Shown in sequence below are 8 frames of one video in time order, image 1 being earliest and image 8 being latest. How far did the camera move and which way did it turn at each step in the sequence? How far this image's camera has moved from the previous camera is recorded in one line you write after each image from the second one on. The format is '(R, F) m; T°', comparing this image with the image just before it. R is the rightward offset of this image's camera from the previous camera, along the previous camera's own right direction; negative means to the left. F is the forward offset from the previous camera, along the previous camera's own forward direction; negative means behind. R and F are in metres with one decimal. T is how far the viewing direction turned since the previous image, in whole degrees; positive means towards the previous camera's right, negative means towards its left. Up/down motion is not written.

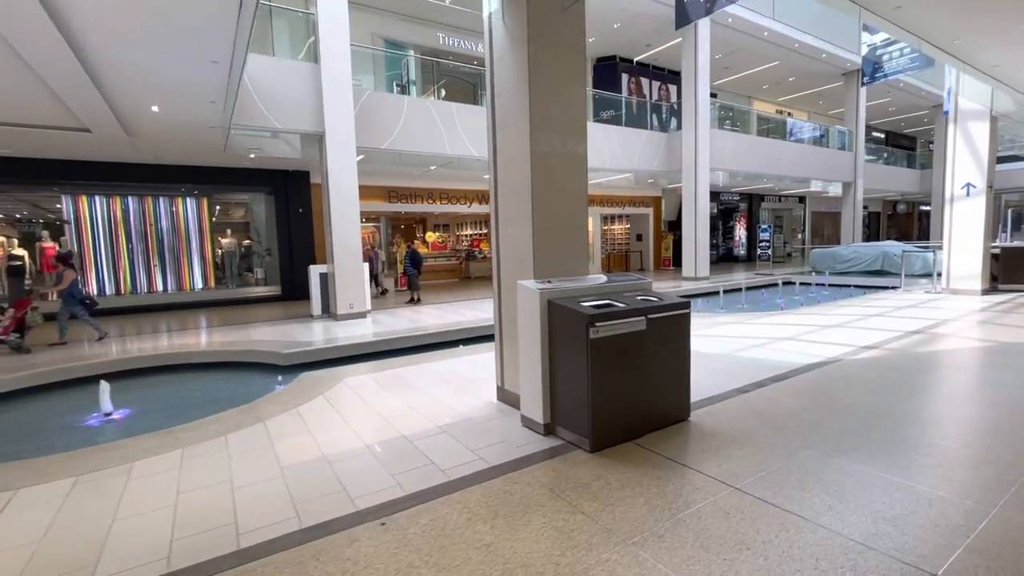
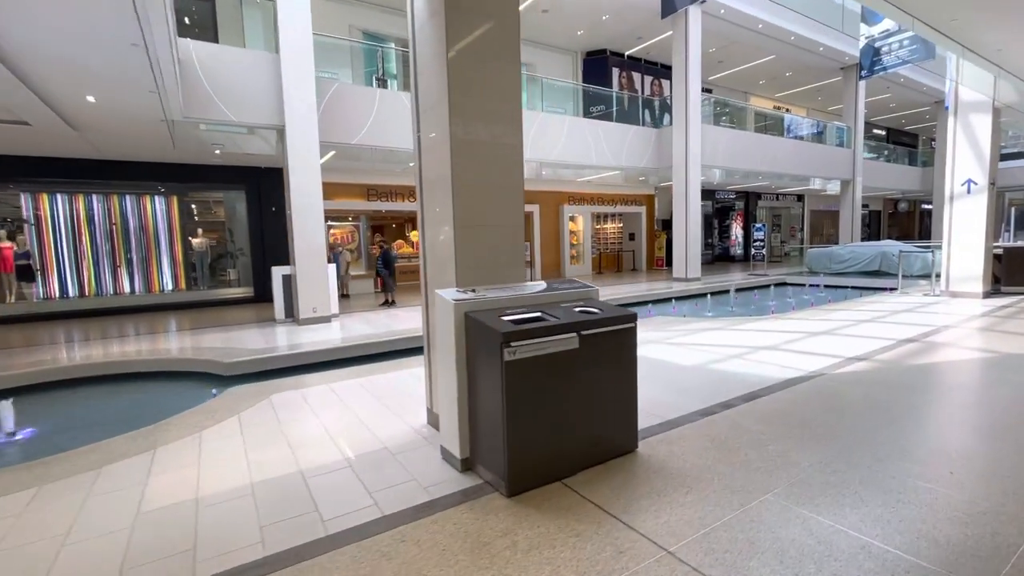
(+0.5, +0.4) m; 0°
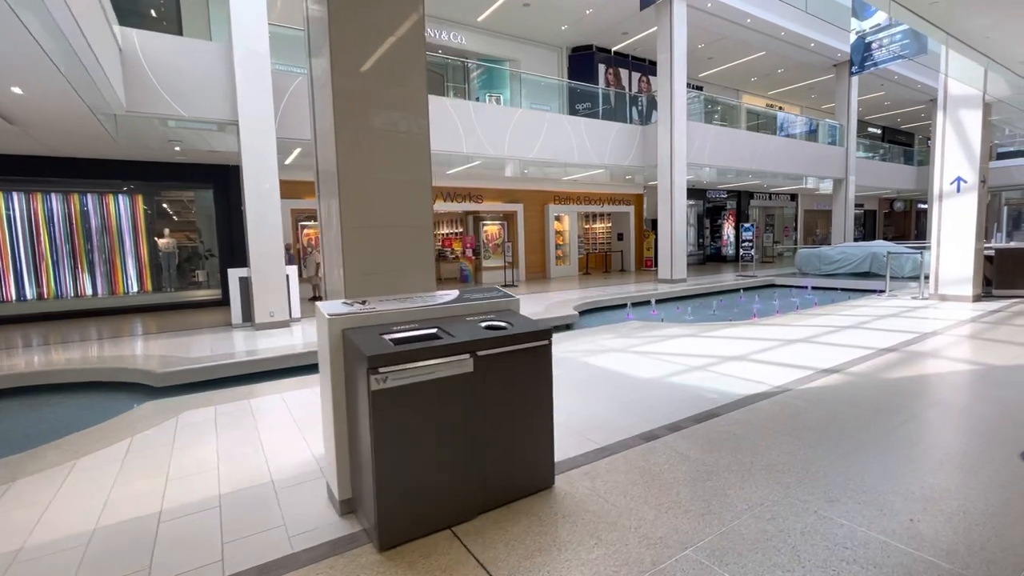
(+0.5, +0.4) m; 0°
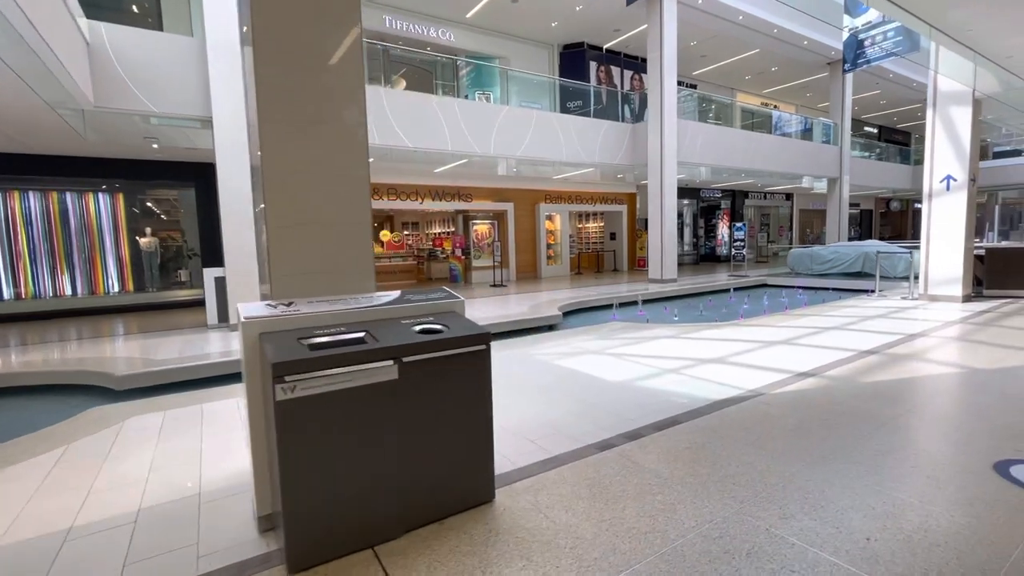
(+0.3, +0.1) m; 0°
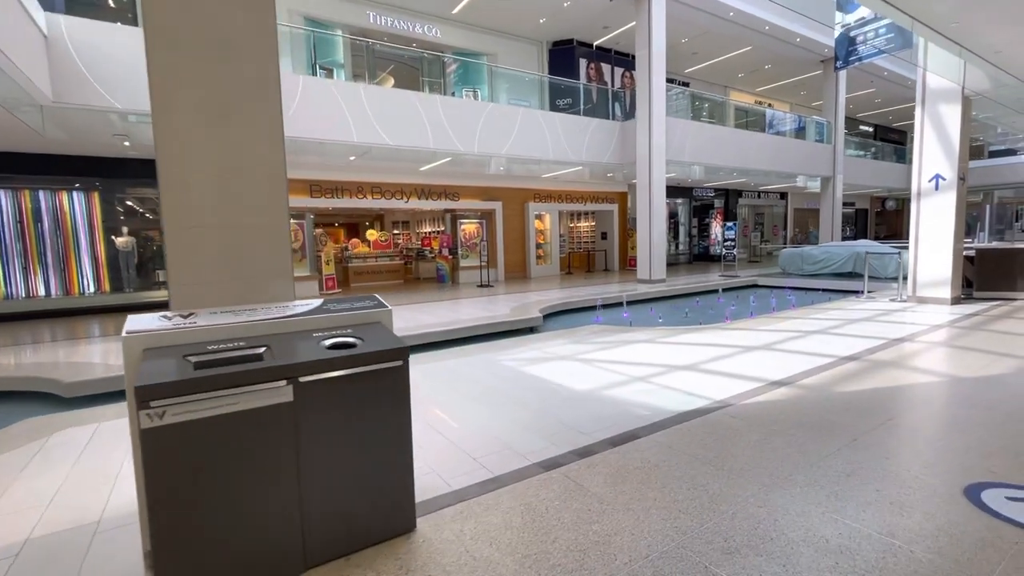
(+0.3, +0.2) m; 0°
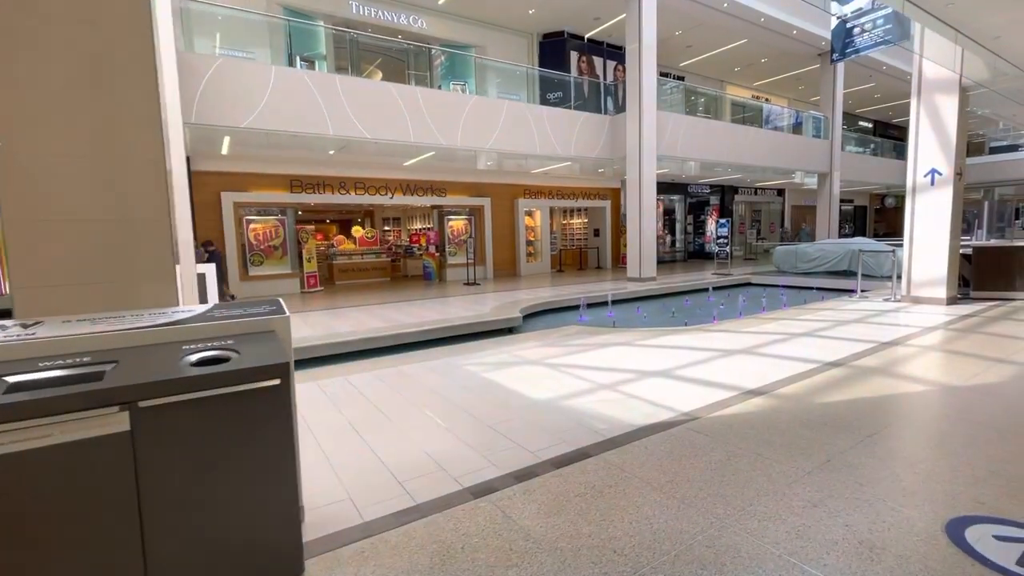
(+0.3, +0.3) m; 0°
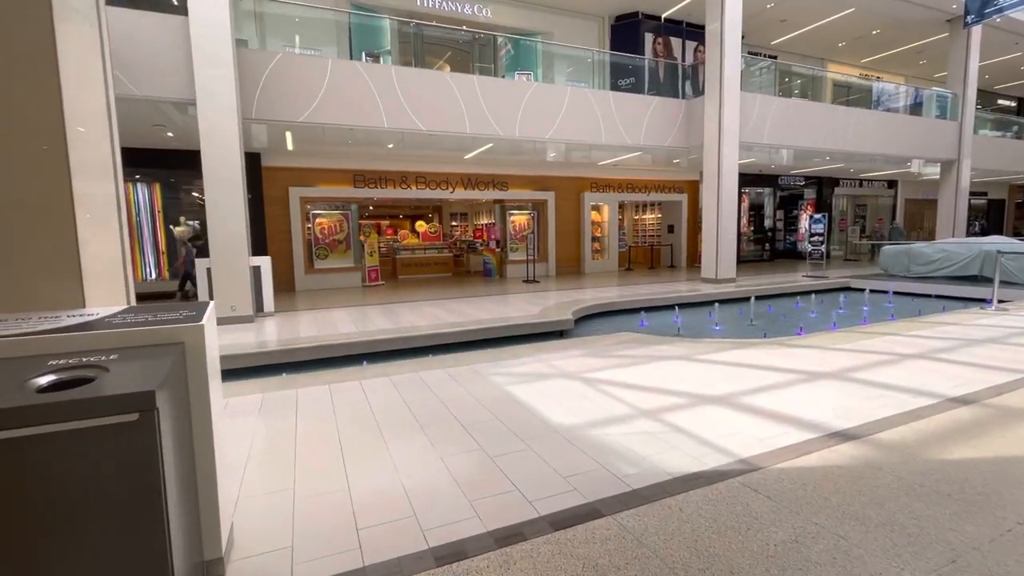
(+0.3, +0.5) m; -9°
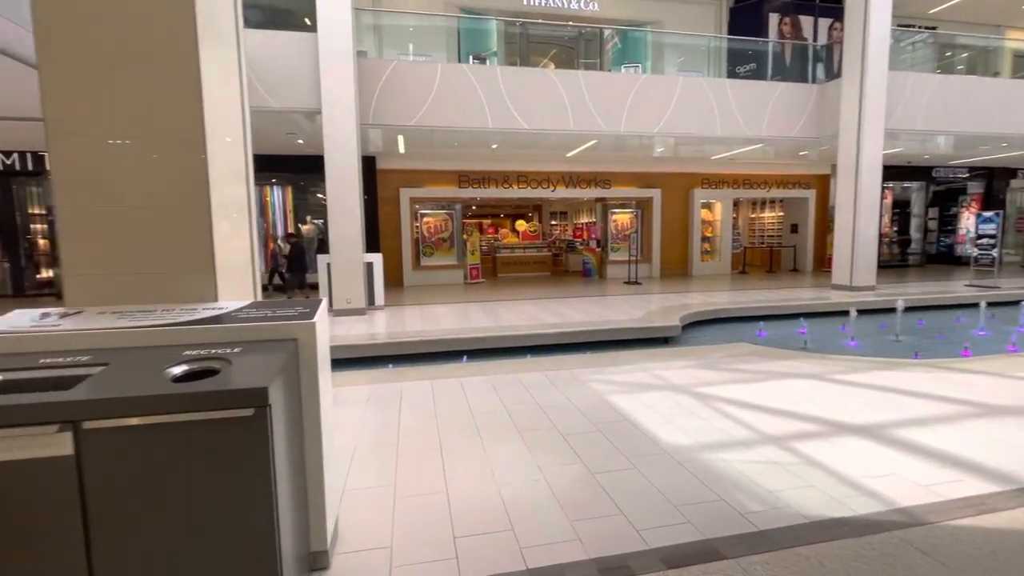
(-0.1, +0.1) m; -12°
